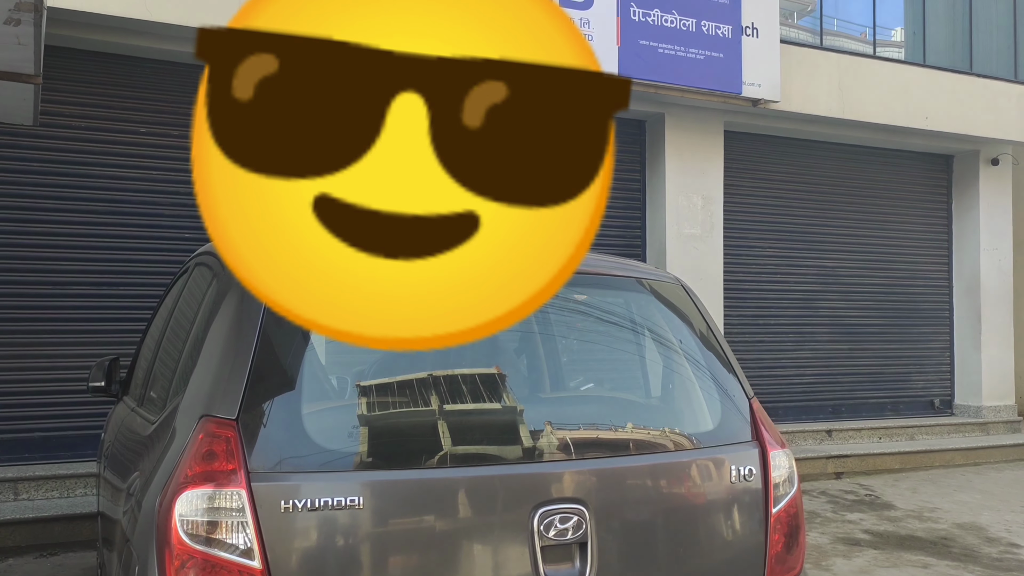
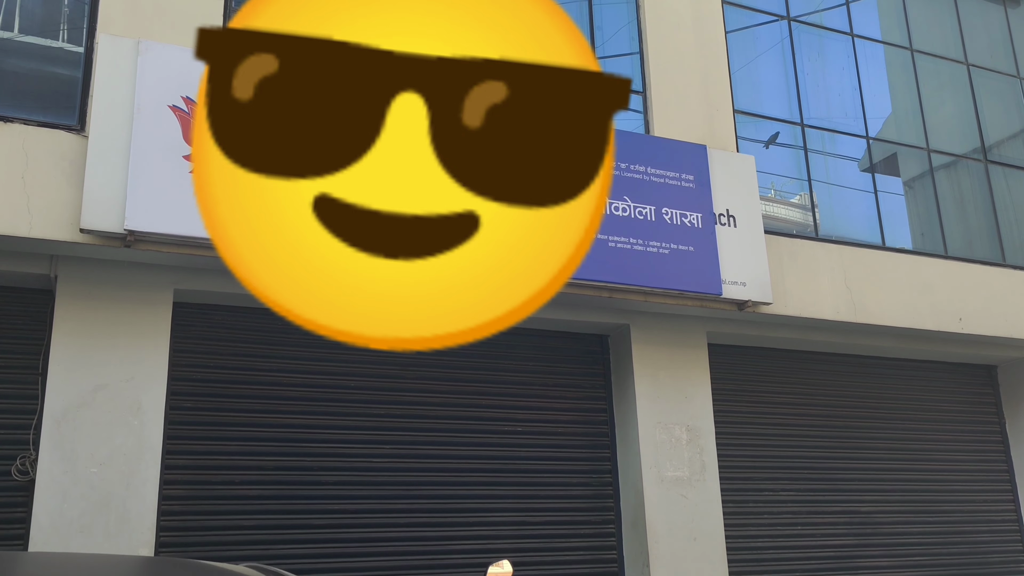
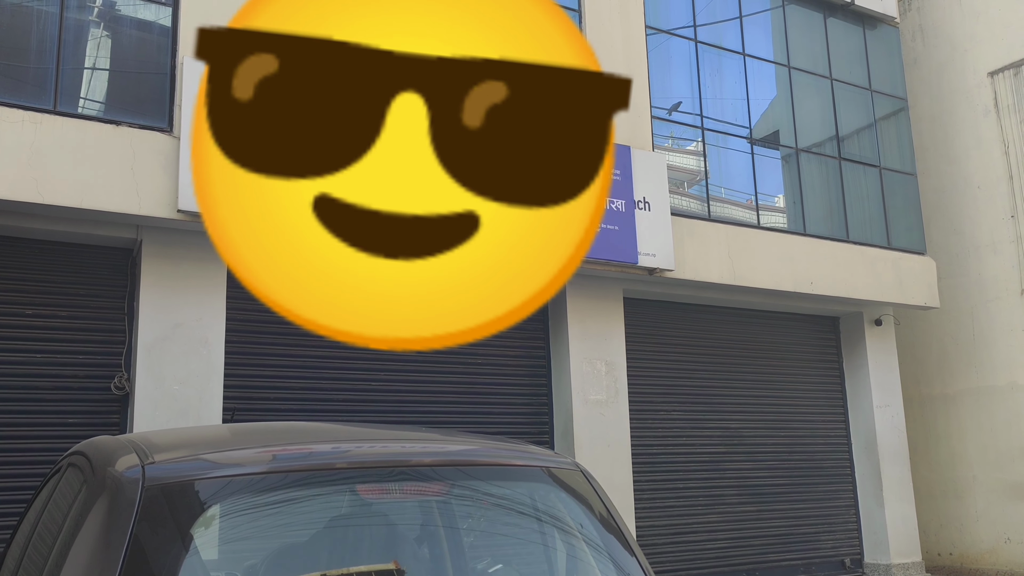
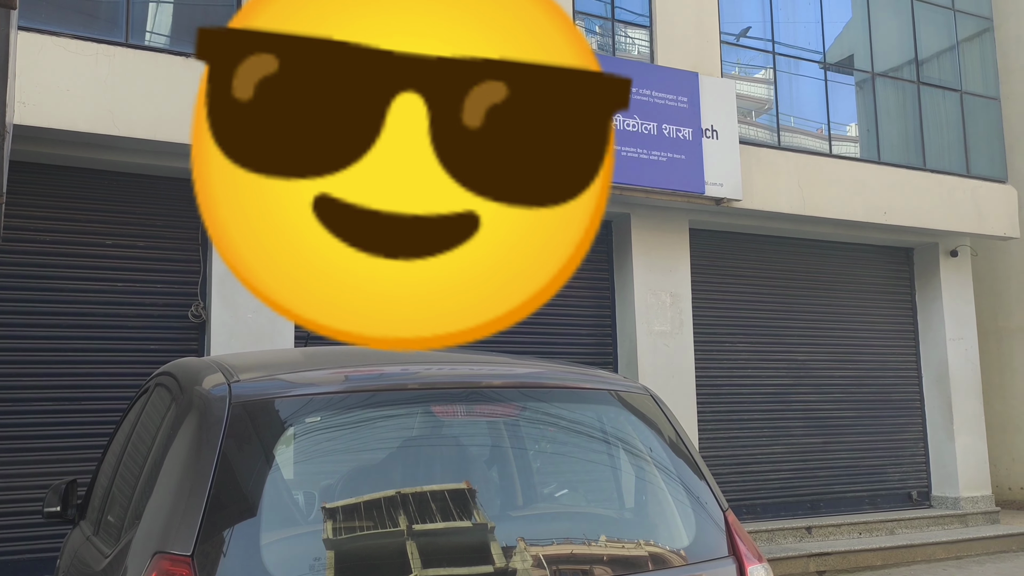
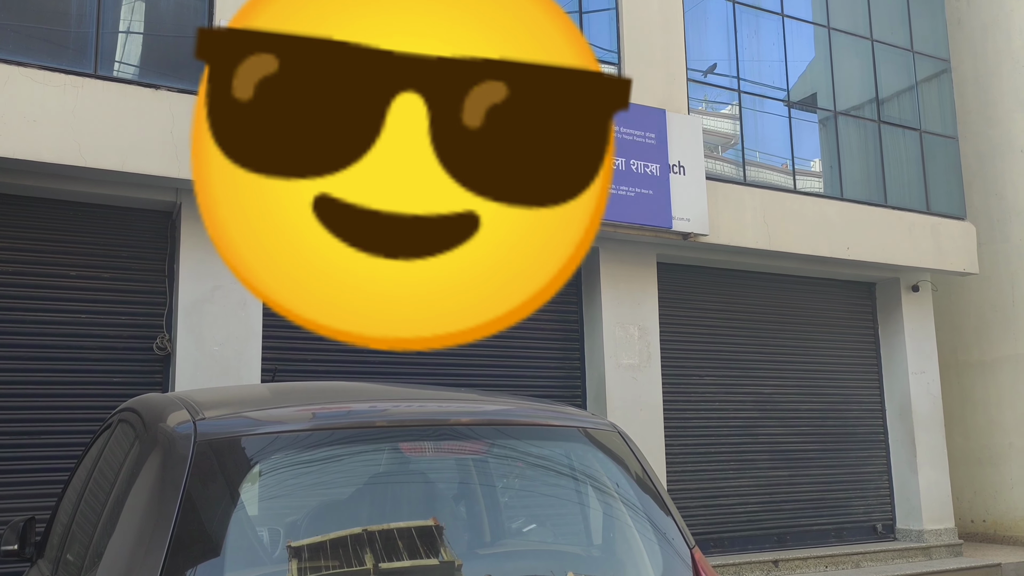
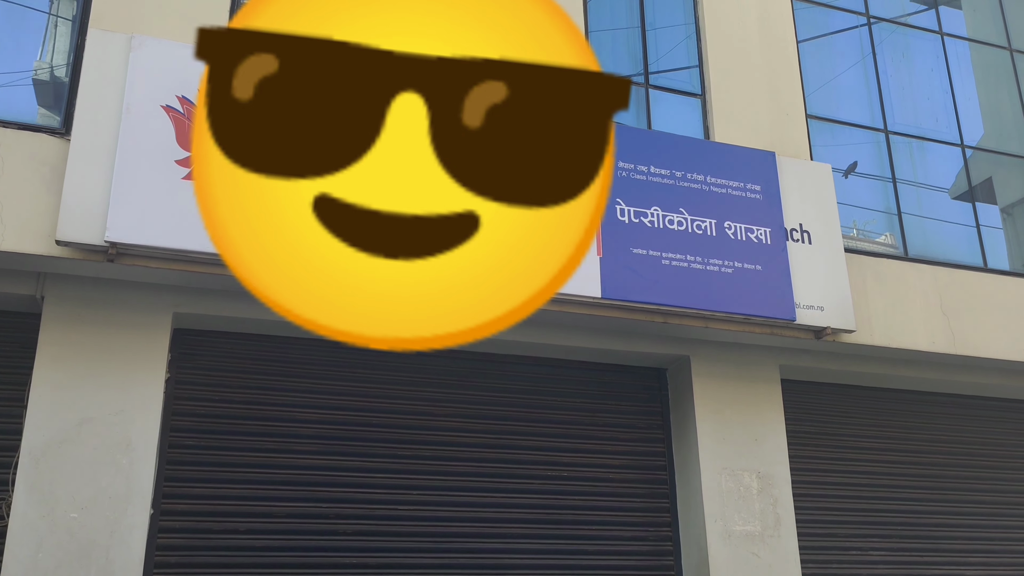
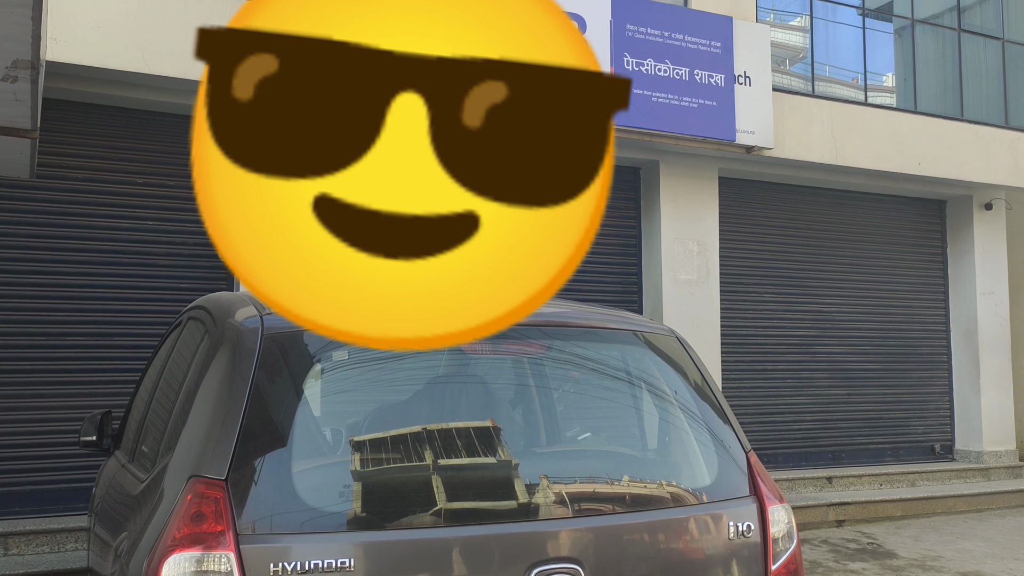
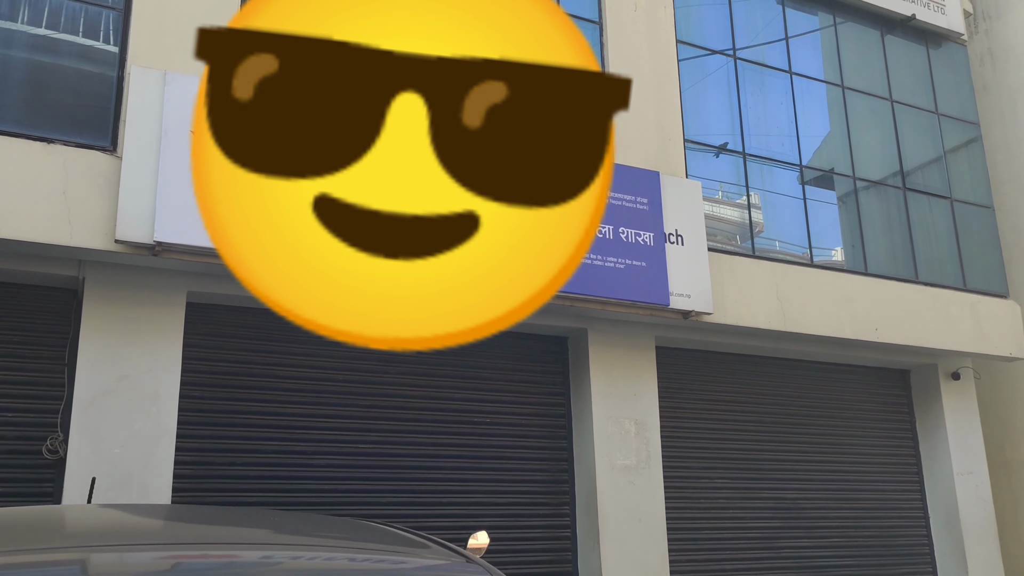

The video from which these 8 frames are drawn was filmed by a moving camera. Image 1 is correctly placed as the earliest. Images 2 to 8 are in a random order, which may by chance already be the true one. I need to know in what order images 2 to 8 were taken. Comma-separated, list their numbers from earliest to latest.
7, 4, 5, 3, 8, 2, 6
